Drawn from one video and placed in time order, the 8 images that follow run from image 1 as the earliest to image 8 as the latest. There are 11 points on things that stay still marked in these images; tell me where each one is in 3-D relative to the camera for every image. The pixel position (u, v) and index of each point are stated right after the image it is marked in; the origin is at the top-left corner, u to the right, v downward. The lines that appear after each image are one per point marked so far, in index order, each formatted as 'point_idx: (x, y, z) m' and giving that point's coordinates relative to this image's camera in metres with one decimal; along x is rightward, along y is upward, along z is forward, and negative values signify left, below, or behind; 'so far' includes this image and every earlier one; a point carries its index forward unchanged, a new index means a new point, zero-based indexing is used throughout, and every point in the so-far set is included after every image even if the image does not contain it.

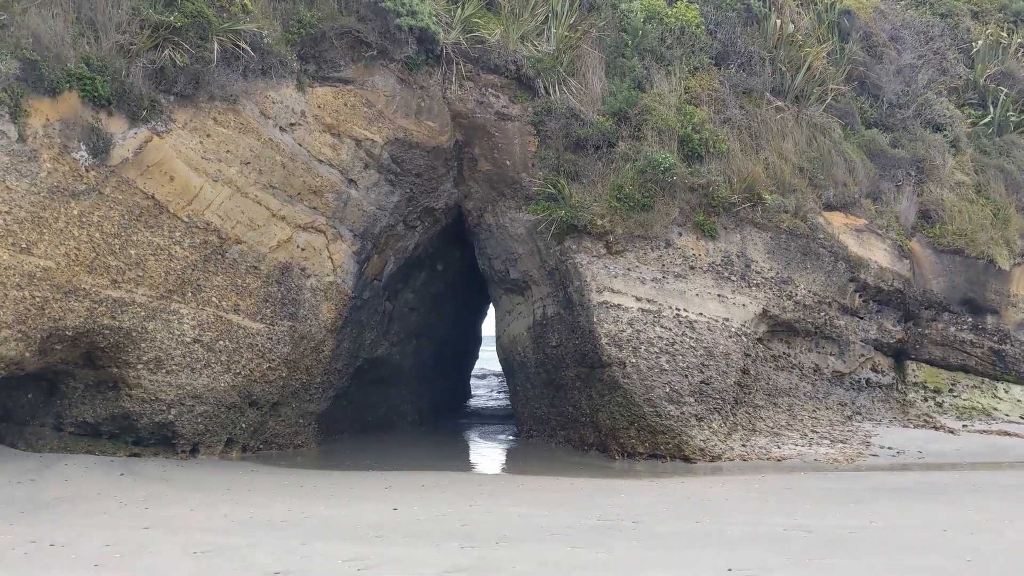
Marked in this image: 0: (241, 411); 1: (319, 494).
0: (-1.8, -0.8, +6.3) m
1: (-0.9, -0.9, +4.3) m
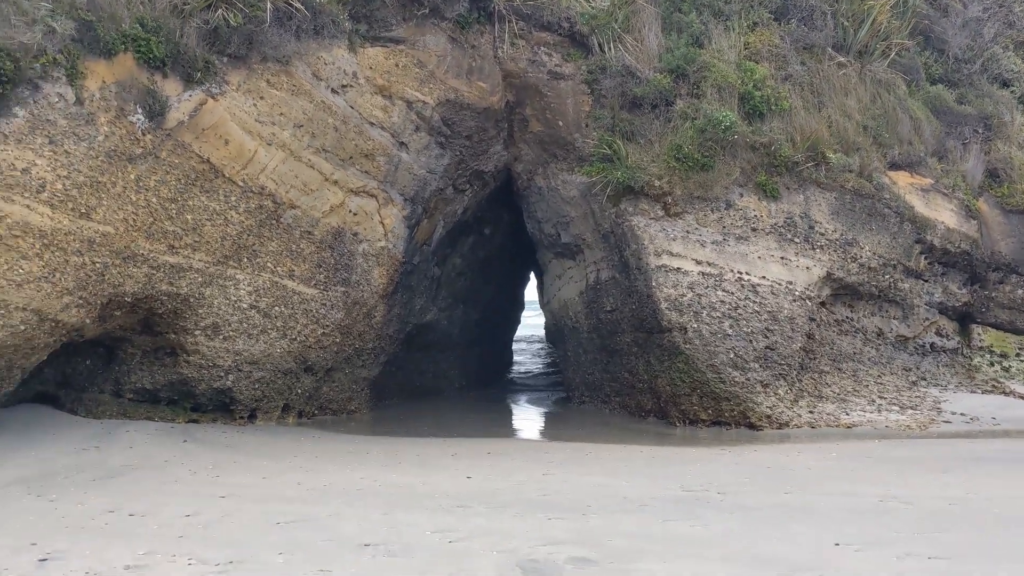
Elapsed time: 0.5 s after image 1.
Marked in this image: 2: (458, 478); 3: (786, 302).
0: (-1.4, -0.6, +6.3) m
1: (-0.6, -0.7, +4.3) m
2: (-0.2, -0.7, +3.7) m
3: (+1.7, -0.1, +6.1) m
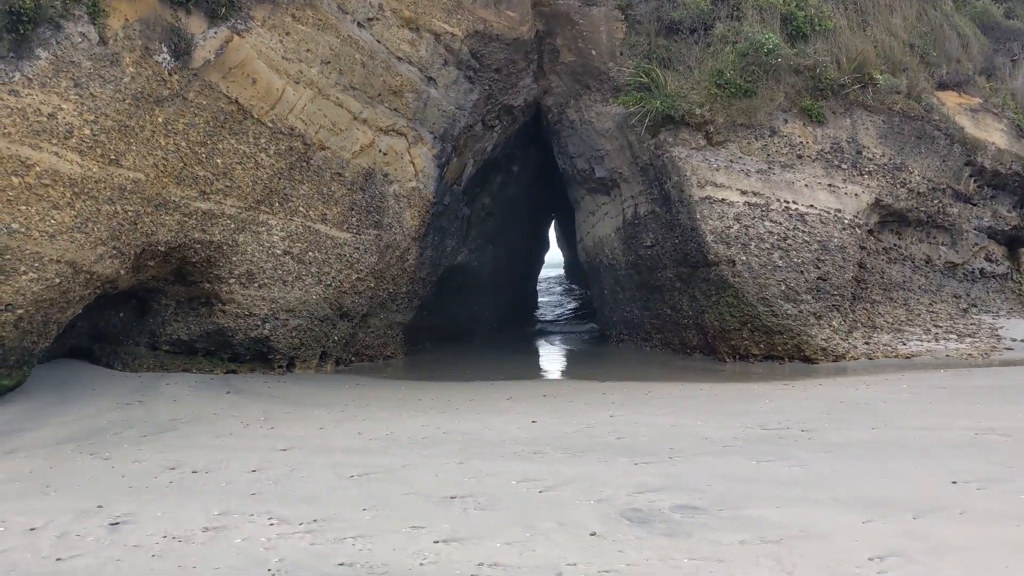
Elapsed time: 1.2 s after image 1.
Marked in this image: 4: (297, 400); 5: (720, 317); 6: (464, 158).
0: (-1.1, -0.2, +6.1) m
1: (-0.3, -0.5, +4.1) m
2: (0.0, -0.5, +3.6) m
3: (+2.0, +0.3, +5.9) m
4: (-1.0, -0.5, +4.4) m
5: (+1.2, -0.2, +5.8) m
6: (-0.4, +1.0, +7.2) m
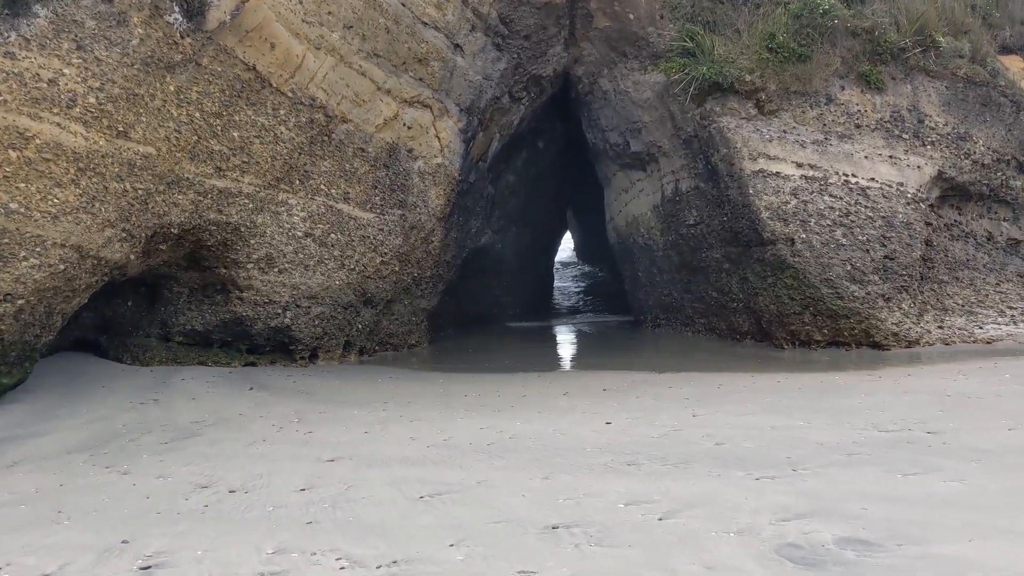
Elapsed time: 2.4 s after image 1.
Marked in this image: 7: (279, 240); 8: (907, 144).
0: (-0.9, -0.1, +5.7) m
1: (-0.1, -0.4, +3.7) m
2: (+0.3, -0.4, +3.1) m
3: (+2.2, +0.5, +5.5) m
4: (-0.8, -0.4, +4.0) m
5: (+1.5, -0.1, +5.4) m
6: (-0.2, +1.1, +6.7) m
7: (-1.2, +0.2, +5.0) m
8: (+2.3, +0.8, +5.7) m
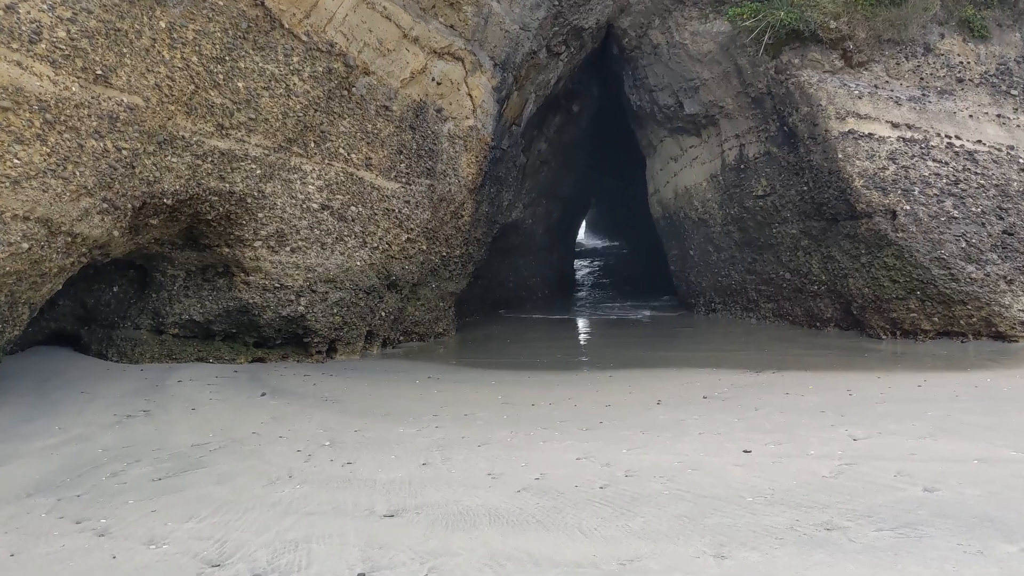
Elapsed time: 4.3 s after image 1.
0: (-0.7, 0.0, +4.9) m
1: (+0.2, -0.4, +2.9) m
2: (+0.5, -0.4, +2.4) m
3: (+2.4, +0.5, +4.7) m
4: (-0.5, -0.4, +3.2) m
5: (+1.7, 0.0, +4.6) m
6: (+0.1, +1.2, +5.9) m
7: (-1.0, +0.3, +4.2) m
8: (+2.5, +0.9, +4.9) m
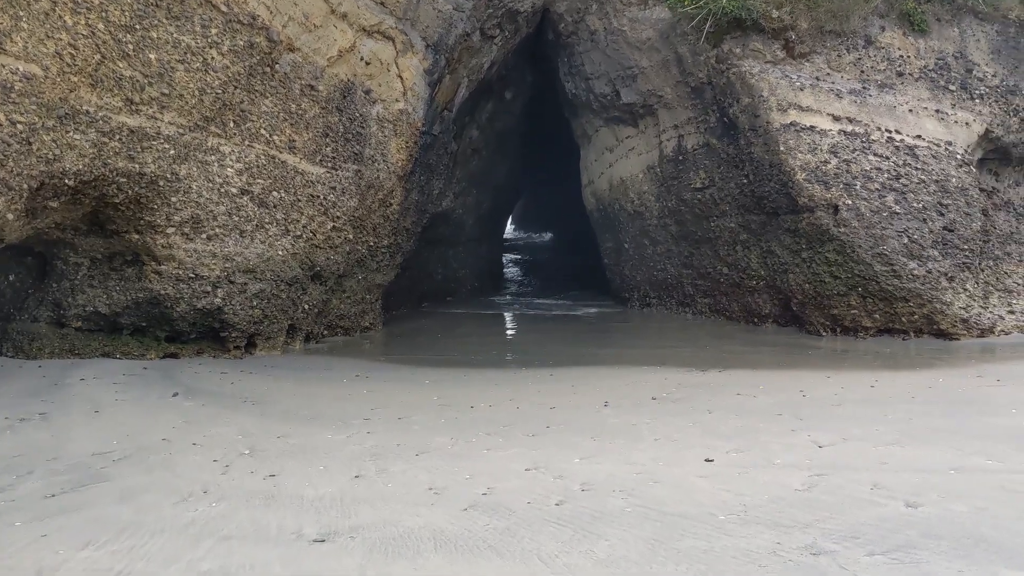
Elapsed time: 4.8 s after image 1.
0: (-1.0, 0.0, +4.6) m
1: (0.0, -0.4, +2.7) m
2: (+0.4, -0.4, +2.2) m
3: (+2.1, +0.6, +4.7) m
4: (-0.7, -0.4, +3.0) m
5: (+1.4, 0.0, +4.5) m
6: (-0.3, +1.2, +5.7) m
7: (-1.2, +0.4, +3.9) m
8: (+2.2, +1.0, +4.9) m
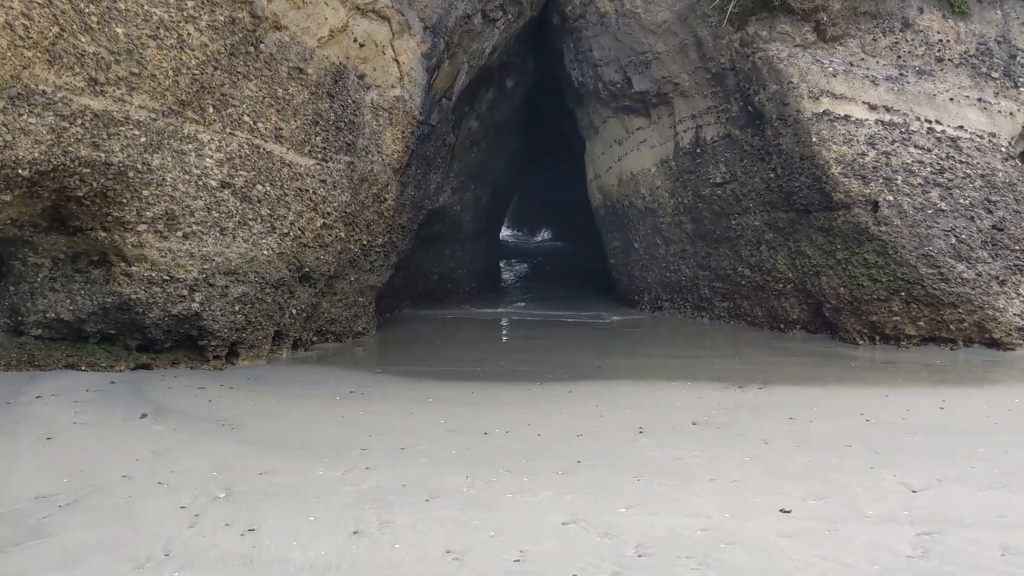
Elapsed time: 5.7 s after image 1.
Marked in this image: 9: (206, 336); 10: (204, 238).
0: (-1.0, 0.0, +4.2) m
1: (0.0, -0.4, +2.3) m
2: (+0.4, -0.4, +1.8) m
3: (+2.1, +0.5, +4.3) m
4: (-0.6, -0.4, +2.6) m
5: (+1.4, 0.0, +4.1) m
6: (-0.3, +1.2, +5.3) m
7: (-1.2, +0.4, +3.5) m
8: (+2.3, +0.9, +4.5) m
9: (-1.2, -0.2, +3.8) m
10: (-1.1, +0.2, +3.6) m
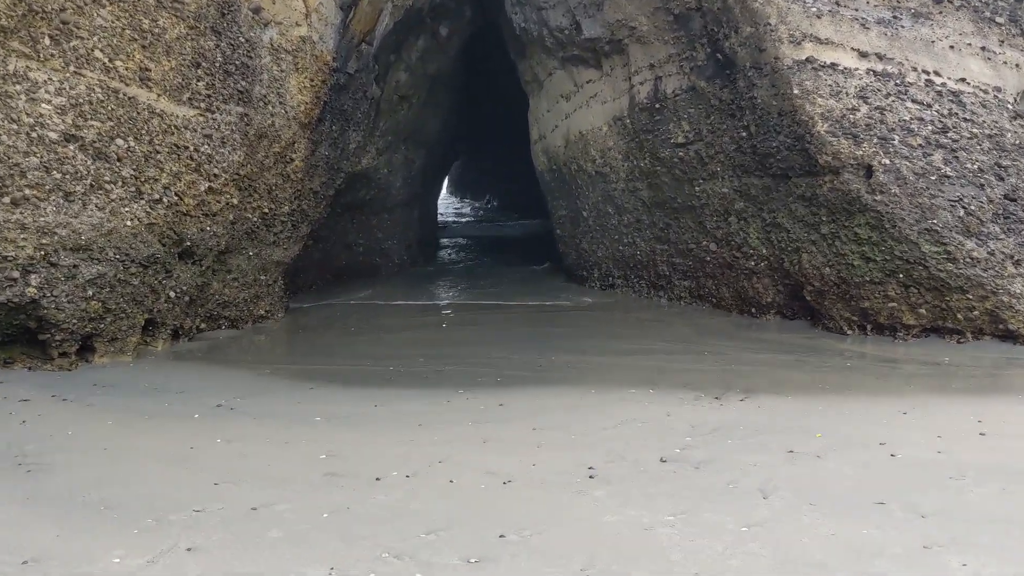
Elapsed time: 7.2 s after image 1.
0: (-1.2, +0.1, +3.5) m
1: (-0.1, -0.4, +1.6) m
2: (+0.3, -0.4, +1.1) m
3: (+1.9, +0.6, +3.7) m
4: (-0.8, -0.4, +1.9) m
5: (+1.2, +0.1, +3.5) m
6: (-0.6, +1.3, +4.5) m
7: (-1.4, +0.4, +2.7) m
8: (+2.0, +1.0, +3.9) m
9: (-1.4, -0.1, +3.0) m
10: (-1.4, +0.2, +2.9) m
